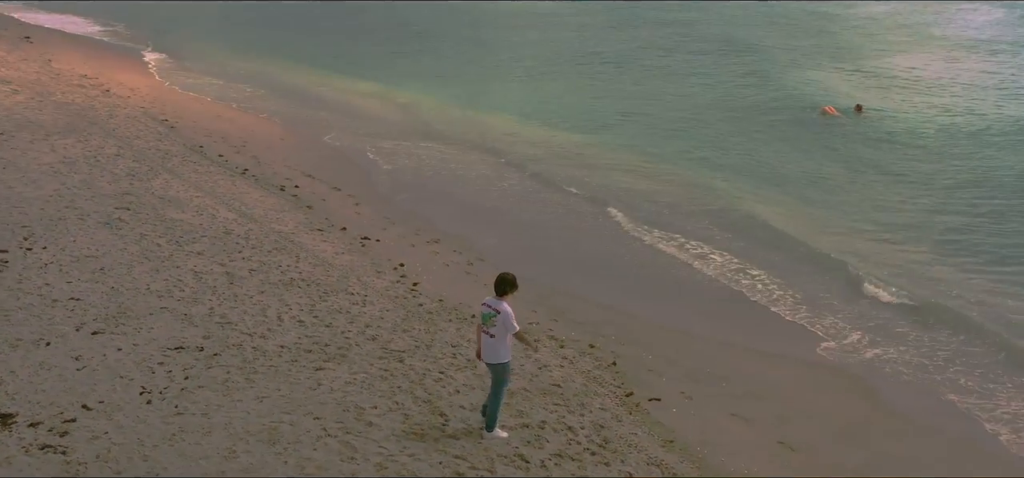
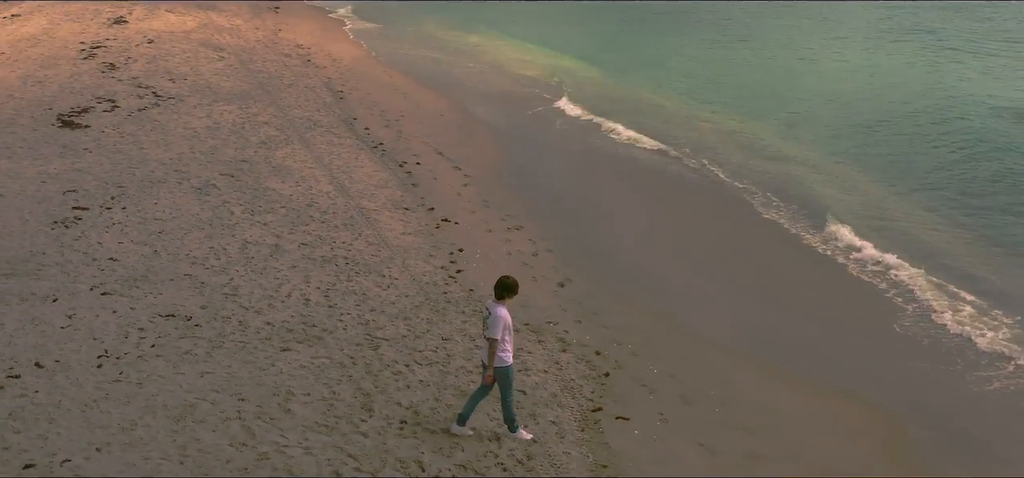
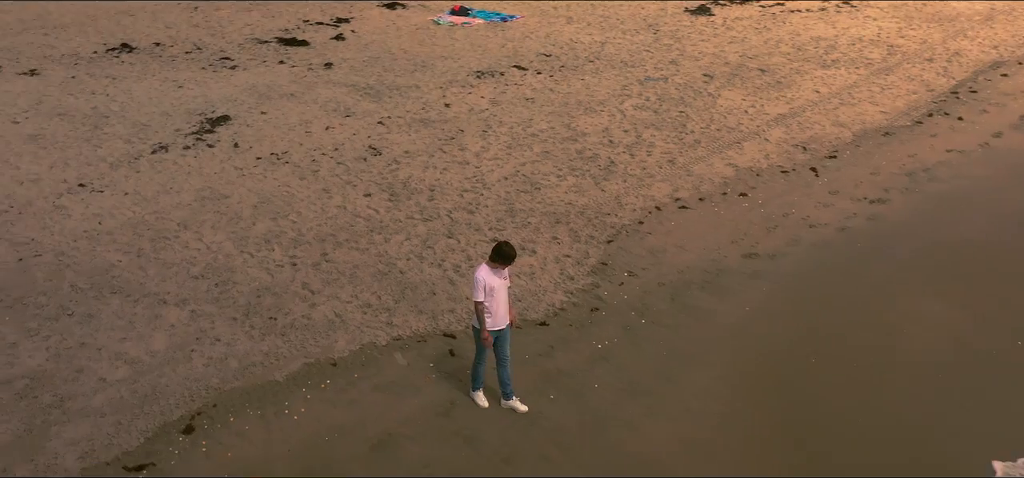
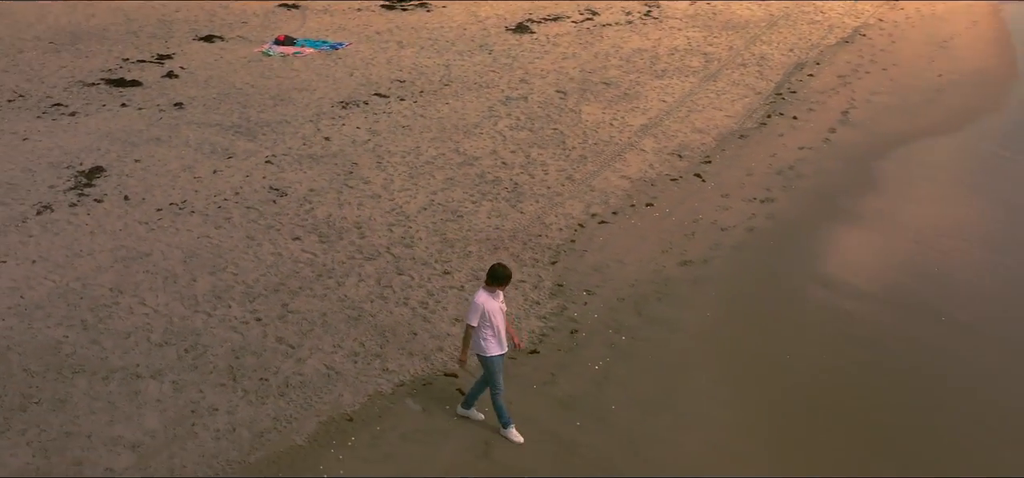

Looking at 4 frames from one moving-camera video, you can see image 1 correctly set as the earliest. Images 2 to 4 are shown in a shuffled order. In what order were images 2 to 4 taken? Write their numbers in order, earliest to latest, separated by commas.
2, 4, 3
